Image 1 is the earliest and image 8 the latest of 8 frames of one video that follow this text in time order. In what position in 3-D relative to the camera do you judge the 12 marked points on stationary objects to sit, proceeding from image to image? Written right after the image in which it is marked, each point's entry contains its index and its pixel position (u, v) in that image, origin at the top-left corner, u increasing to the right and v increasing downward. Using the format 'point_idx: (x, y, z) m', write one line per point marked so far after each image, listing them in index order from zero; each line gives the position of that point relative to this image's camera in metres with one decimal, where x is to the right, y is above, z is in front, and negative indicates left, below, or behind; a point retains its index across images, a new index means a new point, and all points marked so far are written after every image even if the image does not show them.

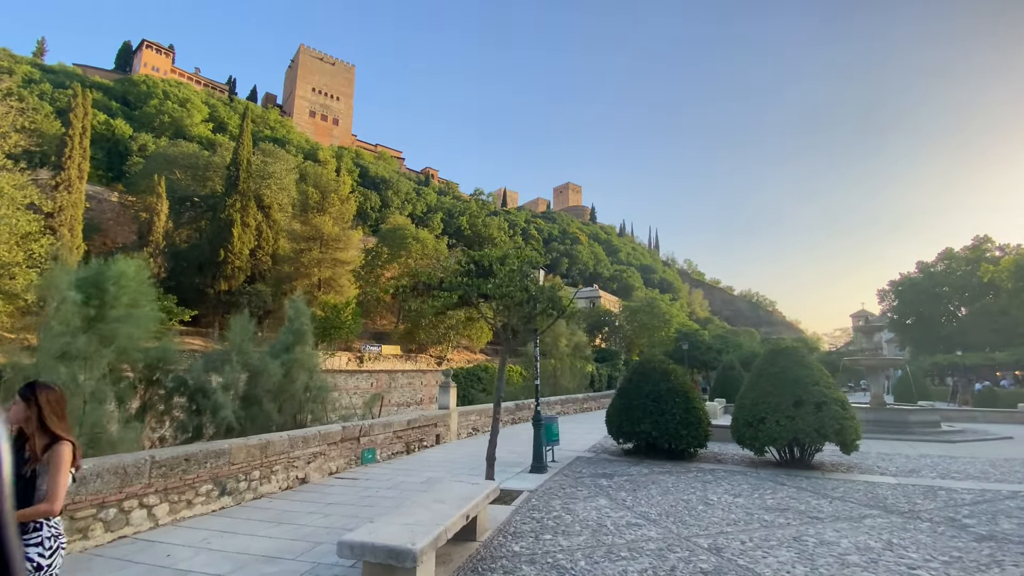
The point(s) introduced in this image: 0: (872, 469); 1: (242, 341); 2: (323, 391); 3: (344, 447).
0: (+5.9, -3.0, +8.1) m
1: (-5.7, -1.1, +10.1) m
2: (-4.2, -2.2, +10.6) m
3: (-2.9, -2.7, +8.5) m
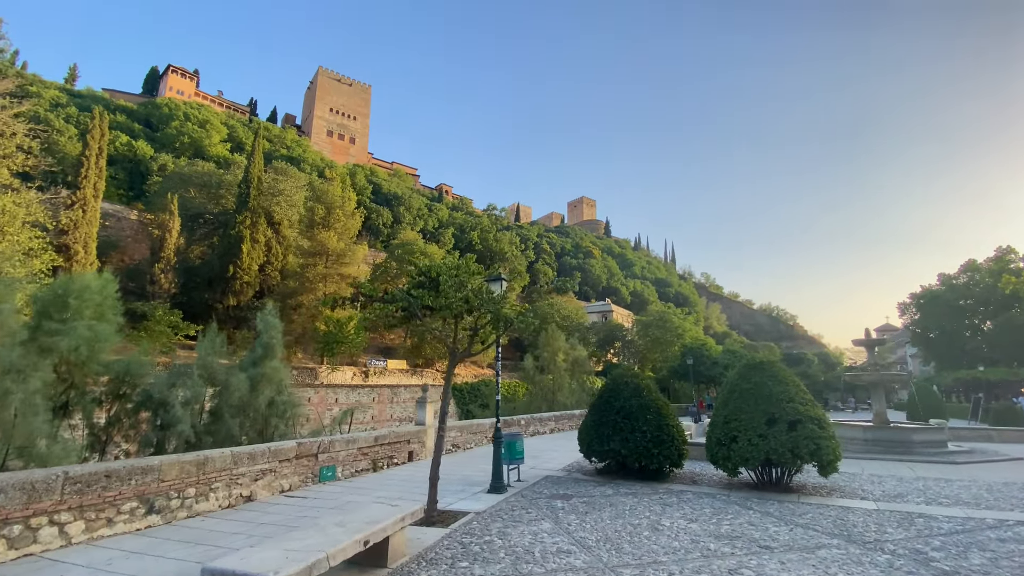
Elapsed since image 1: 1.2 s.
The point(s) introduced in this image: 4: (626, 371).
0: (+5.3, -3.2, +7.6) m
1: (-6.3, -1.3, +10.0) m
2: (-4.8, -2.5, +10.4) m
3: (-3.6, -2.9, +8.3) m
4: (+2.1, -1.6, +9.3) m
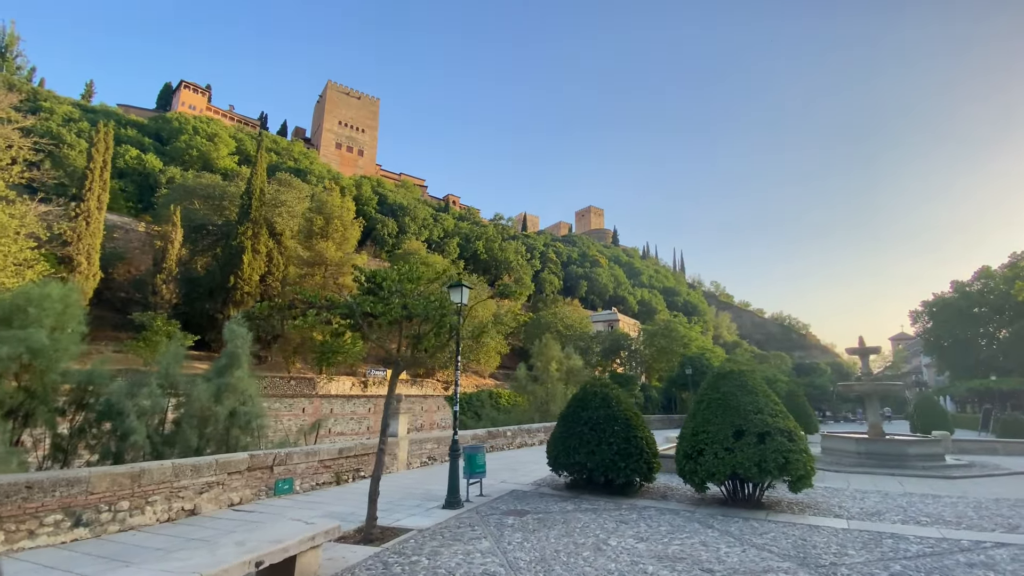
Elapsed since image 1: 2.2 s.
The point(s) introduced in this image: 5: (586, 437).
0: (+4.6, -3.2, +7.1) m
1: (-6.9, -1.5, +9.8) m
2: (-5.4, -2.6, +10.2) m
3: (-4.2, -3.1, +8.0) m
4: (+1.5, -1.7, +8.9) m
5: (+1.2, -2.5, +8.4) m
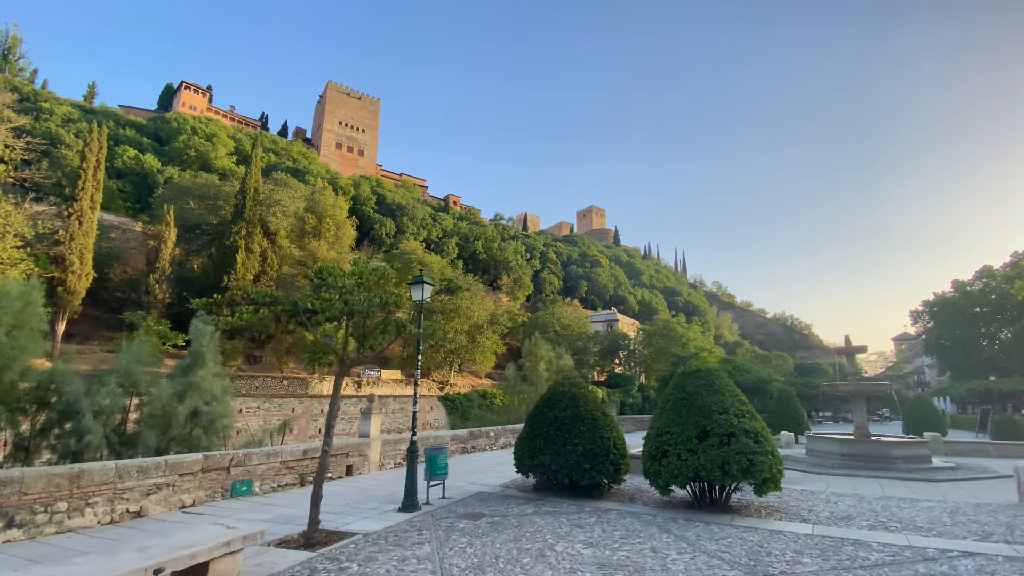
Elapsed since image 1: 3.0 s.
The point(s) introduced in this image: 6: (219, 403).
0: (+4.0, -3.1, +6.9) m
1: (-7.5, -1.5, +9.6) m
2: (-6.0, -2.6, +10.0) m
3: (-4.8, -3.0, +7.8) m
4: (+0.9, -1.6, +8.7) m
5: (+0.6, -2.5, +8.2) m
6: (-6.1, -2.4, +10.3) m
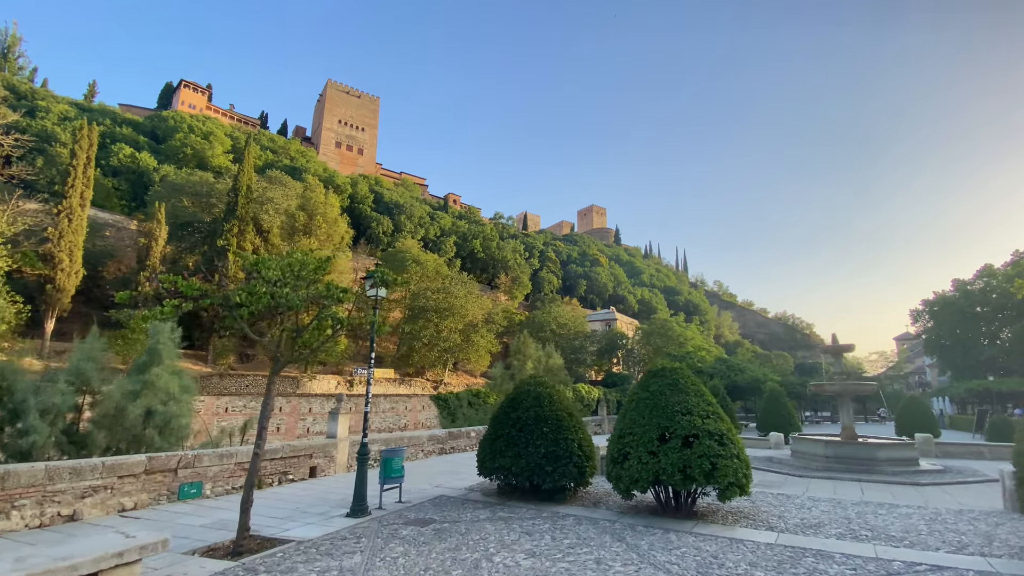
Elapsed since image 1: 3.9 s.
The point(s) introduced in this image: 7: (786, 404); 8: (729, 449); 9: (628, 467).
0: (+3.3, -3.1, +6.5) m
1: (-8.1, -1.4, +9.3) m
2: (-6.6, -2.5, +9.7) m
3: (-5.5, -2.9, +7.5) m
4: (+0.3, -1.6, +8.3) m
5: (0.0, -2.4, +7.8) m
6: (-6.8, -2.3, +9.9) m
7: (+11.0, -4.6, +19.7) m
8: (+2.8, -2.1, +6.3) m
9: (+1.5, -2.4, +6.6) m
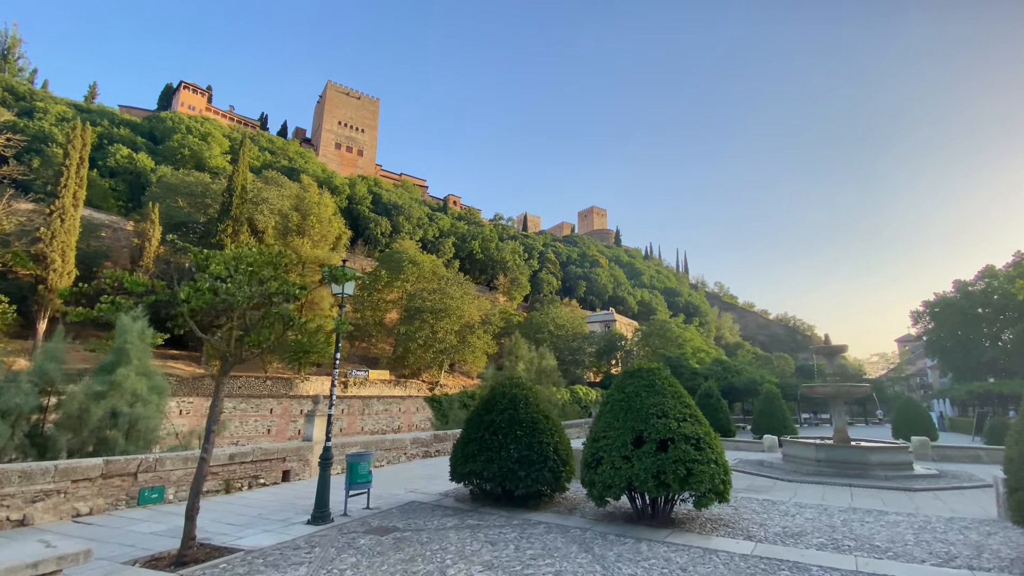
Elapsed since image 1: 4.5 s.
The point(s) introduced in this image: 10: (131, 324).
0: (+2.9, -3.0, +6.2) m
1: (-8.5, -1.3, +9.0) m
2: (-7.0, -2.5, +9.4) m
3: (-5.9, -2.9, +7.2) m
4: (-0.1, -1.5, +8.0) m
5: (-0.4, -2.3, +7.5) m
6: (-7.2, -2.3, +9.6) m
7: (+10.6, -4.6, +19.3) m
8: (+2.4, -2.0, +6.0) m
9: (+1.1, -2.3, +6.3) m
10: (-7.5, -0.7, +10.0) m
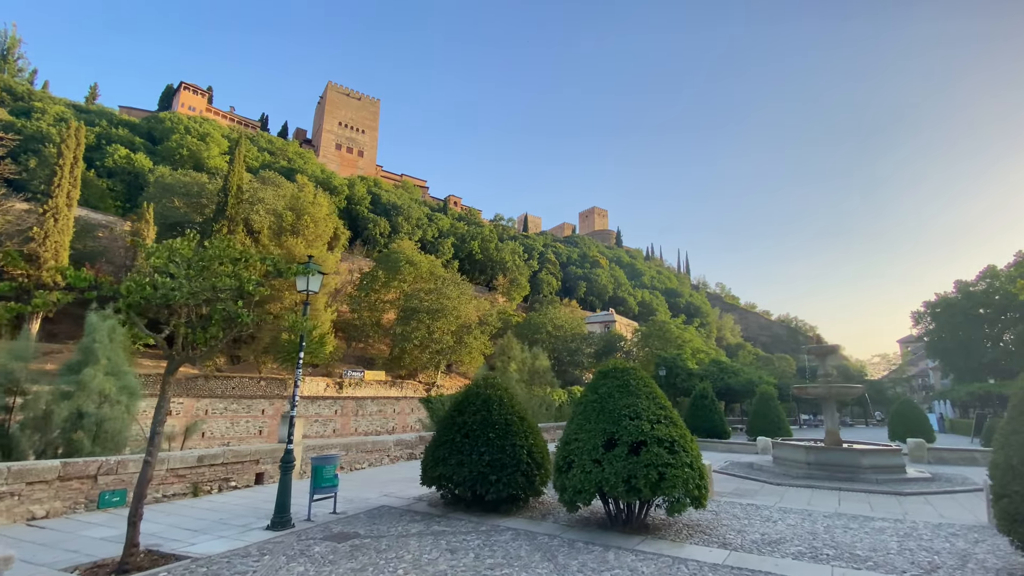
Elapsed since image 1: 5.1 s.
0: (+2.5, -3.0, +5.9) m
1: (-8.9, -1.3, +8.8) m
2: (-7.4, -2.4, +9.2) m
3: (-6.3, -2.8, +7.0) m
4: (-0.5, -1.5, +7.8) m
5: (-0.8, -2.3, +7.3) m
6: (-7.6, -2.2, +9.4) m
7: (+10.2, -4.6, +19.0) m
8: (+2.0, -2.0, +5.7) m
9: (+0.7, -2.3, +6.0) m
10: (-7.9, -0.7, +9.8) m
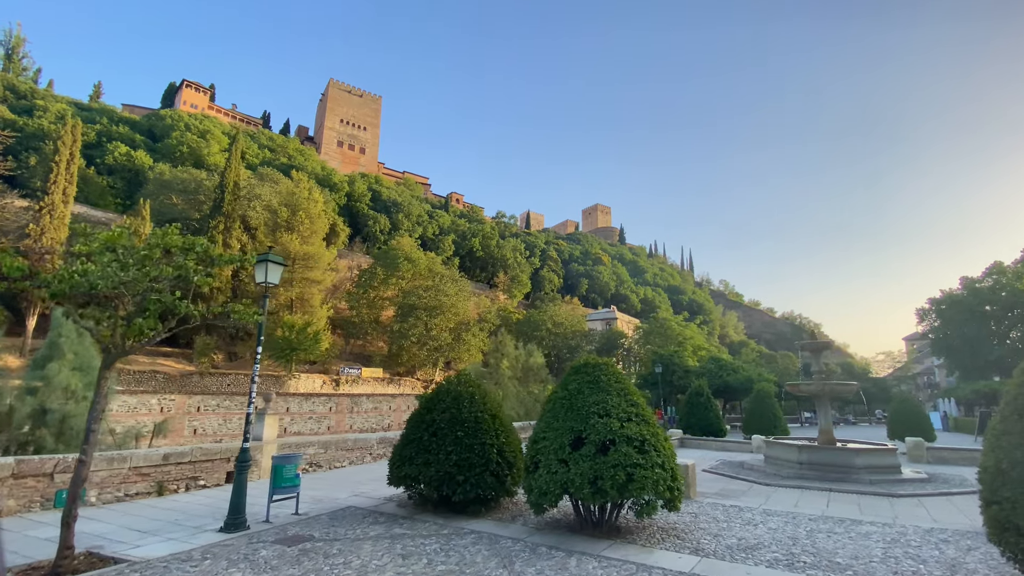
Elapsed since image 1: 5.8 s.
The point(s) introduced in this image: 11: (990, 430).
0: (+2.1, -2.9, +5.6) m
1: (-9.3, -1.2, +8.6) m
2: (-7.8, -2.3, +8.9) m
3: (-6.7, -2.7, +6.7) m
4: (-0.9, -1.4, +7.5) m
5: (-1.2, -2.2, +7.0) m
6: (-8.0, -2.1, +9.2) m
7: (+9.9, -4.4, +18.6) m
8: (+1.5, -1.9, +5.4) m
9: (+0.3, -2.2, +5.7) m
10: (-8.3, -0.5, +9.5) m
11: (+4.4, -1.3, +4.5) m
